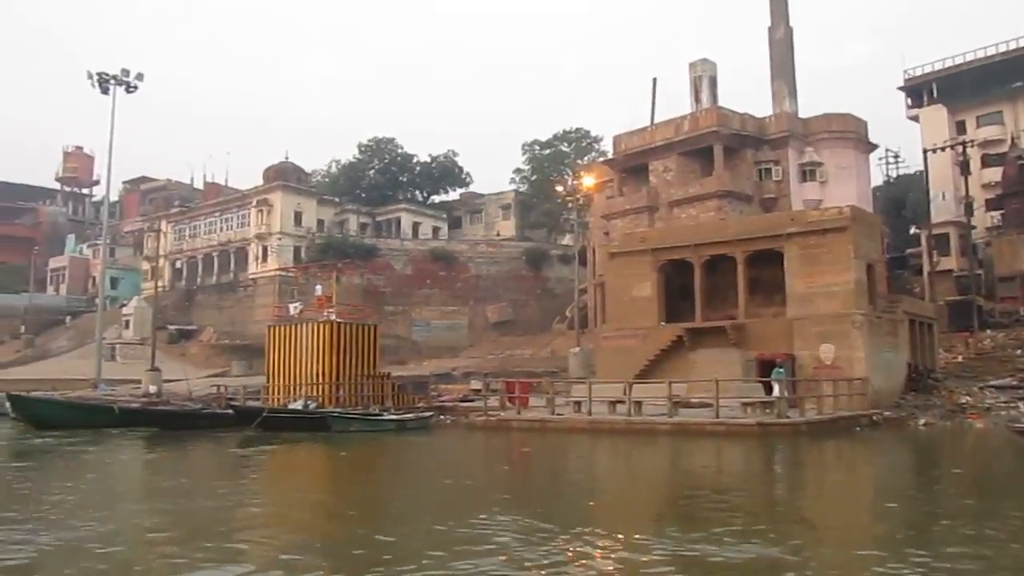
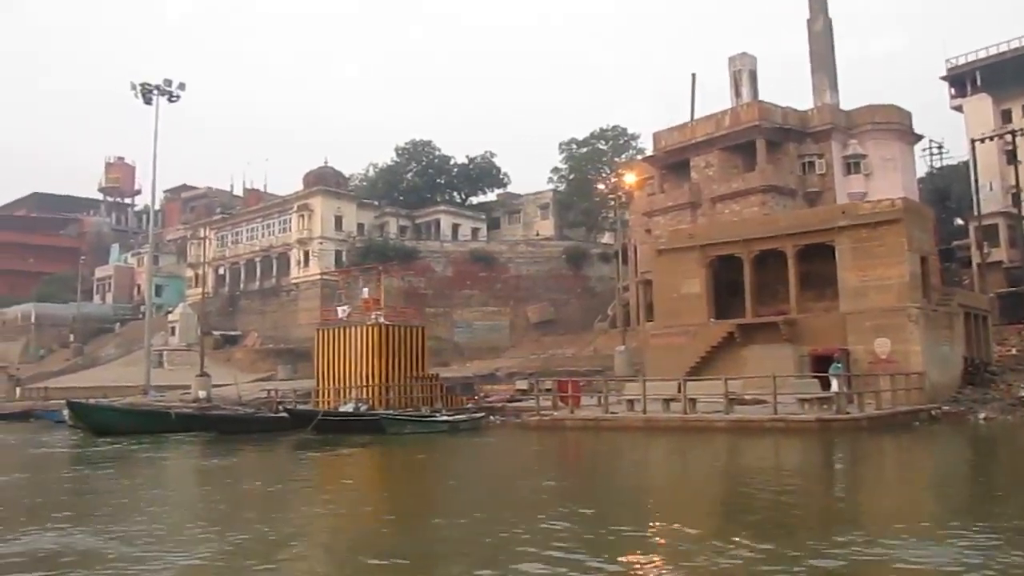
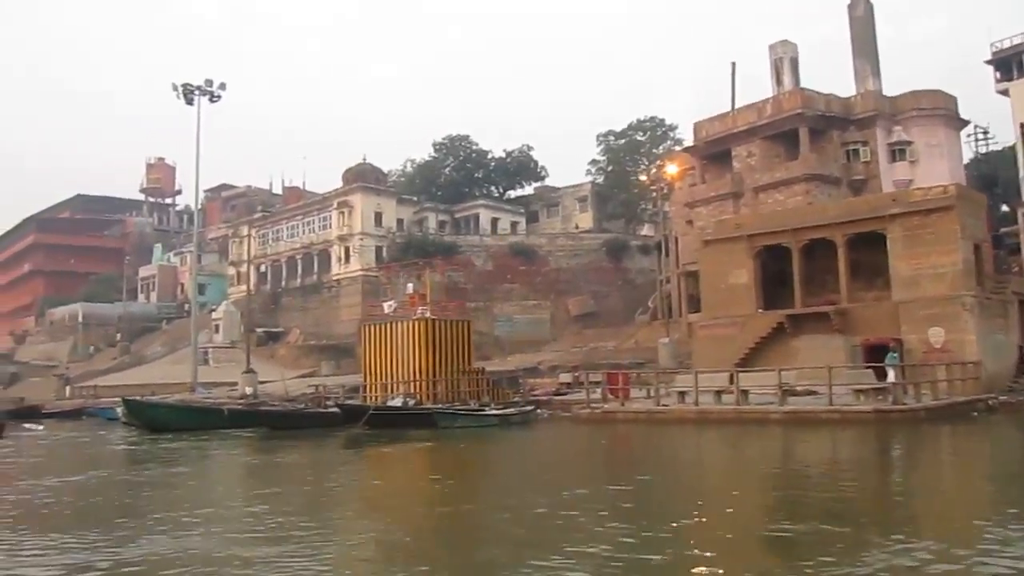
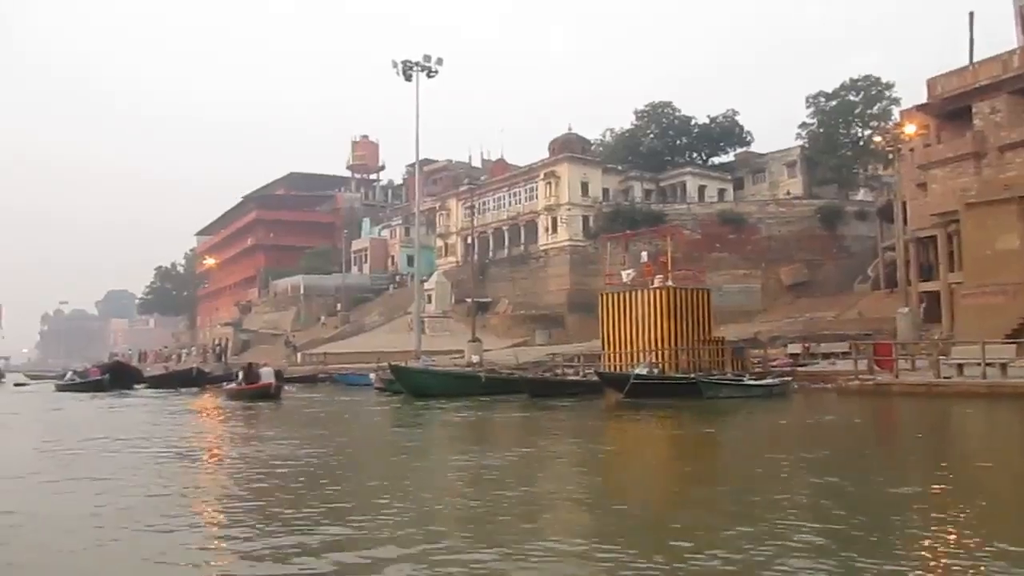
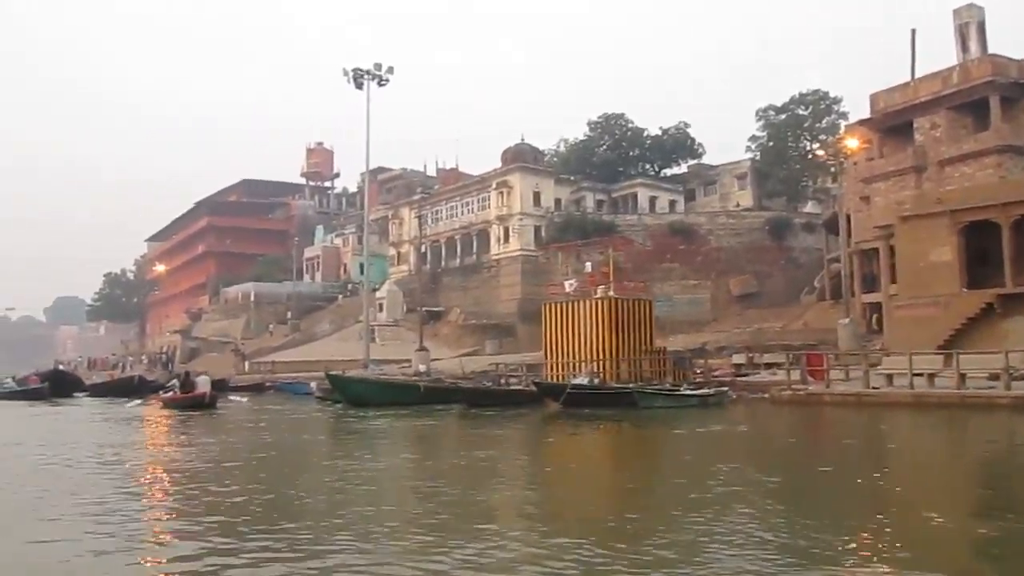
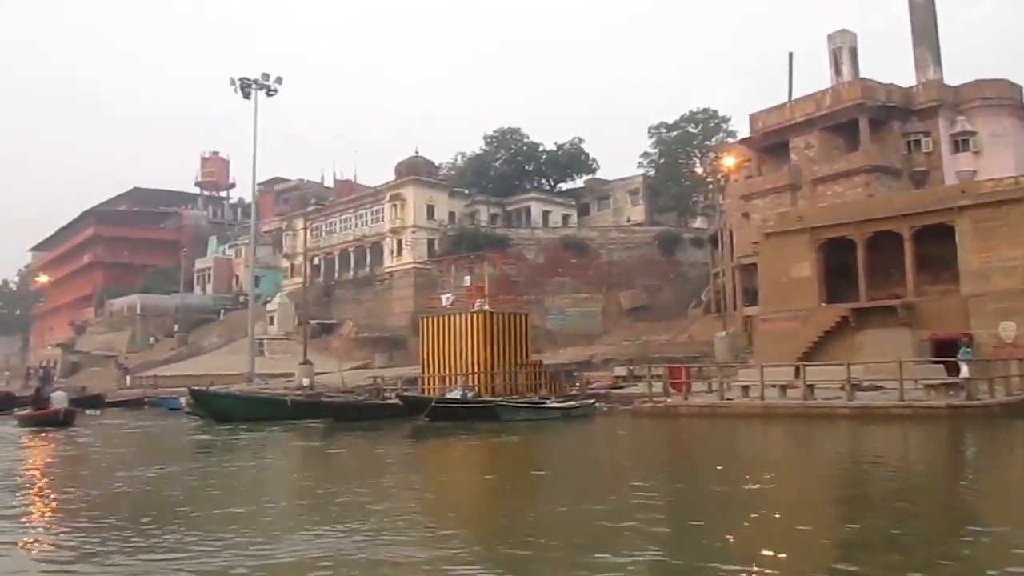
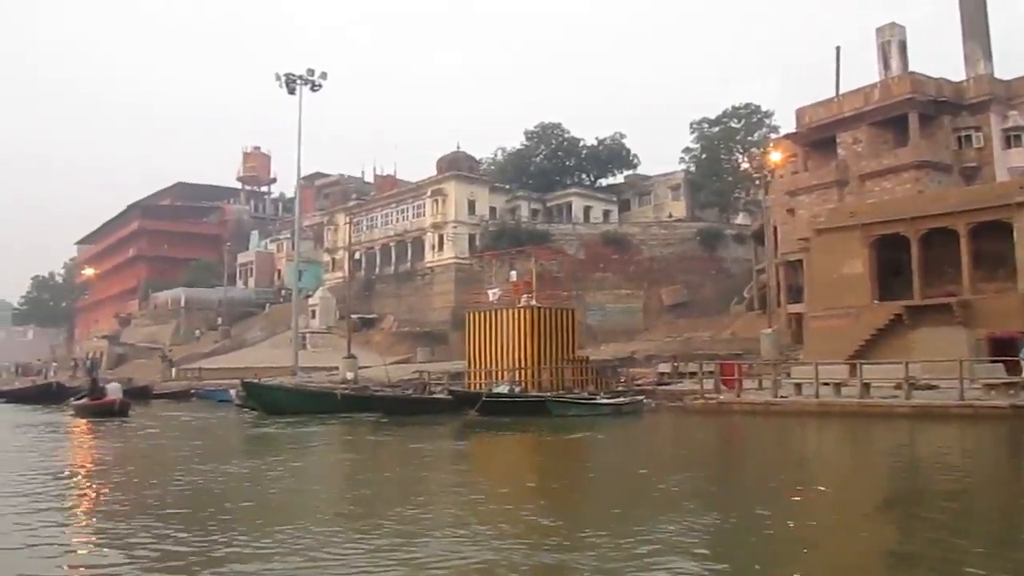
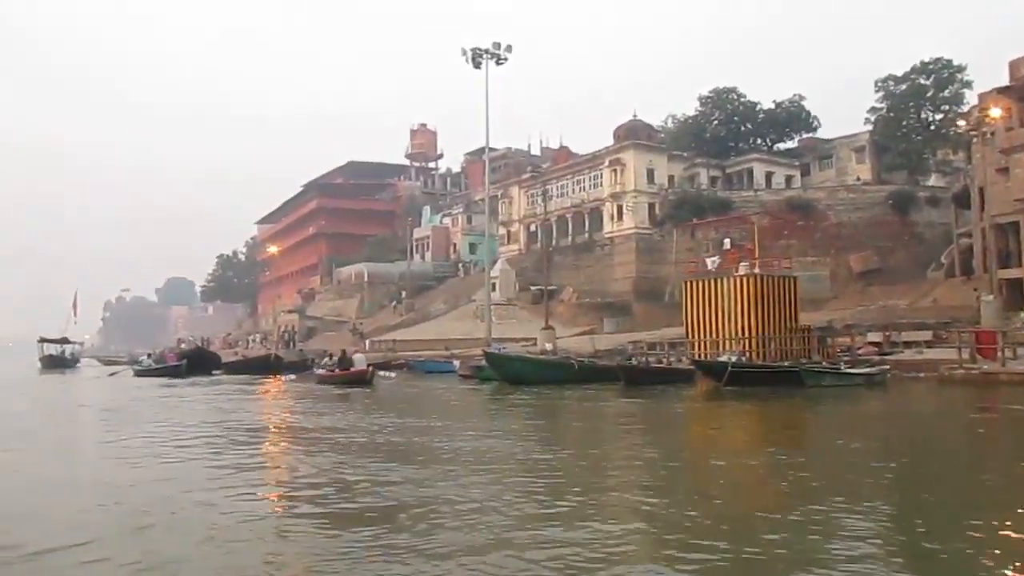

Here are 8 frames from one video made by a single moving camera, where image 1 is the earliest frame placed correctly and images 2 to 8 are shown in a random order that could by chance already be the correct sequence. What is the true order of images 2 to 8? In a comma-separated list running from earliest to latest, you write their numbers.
2, 3, 6, 7, 5, 4, 8
